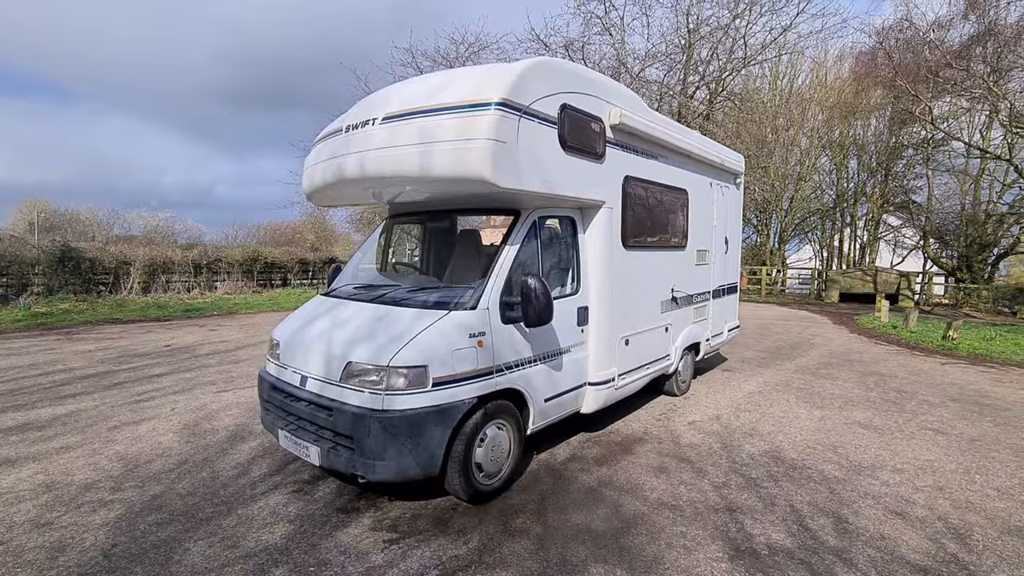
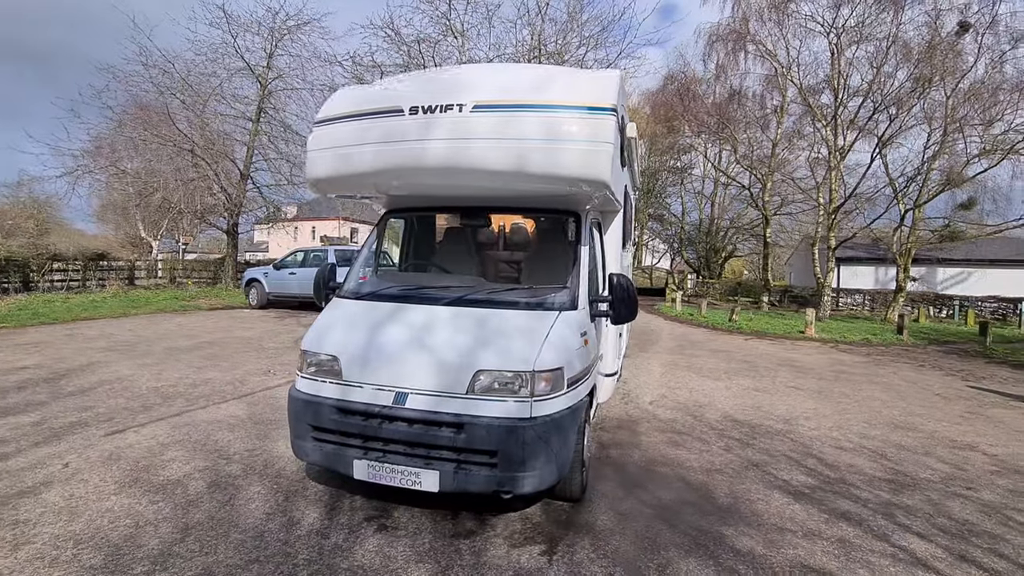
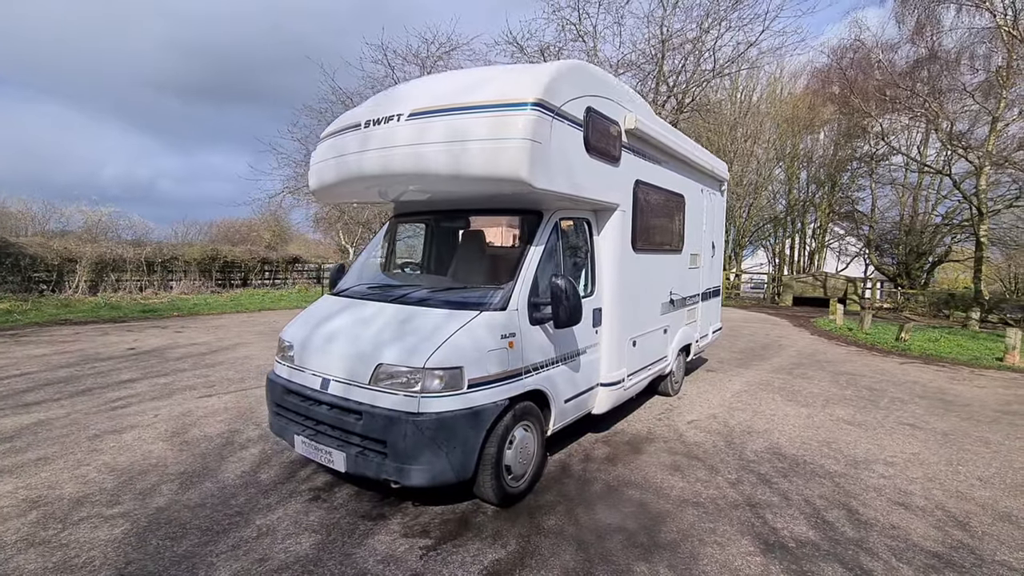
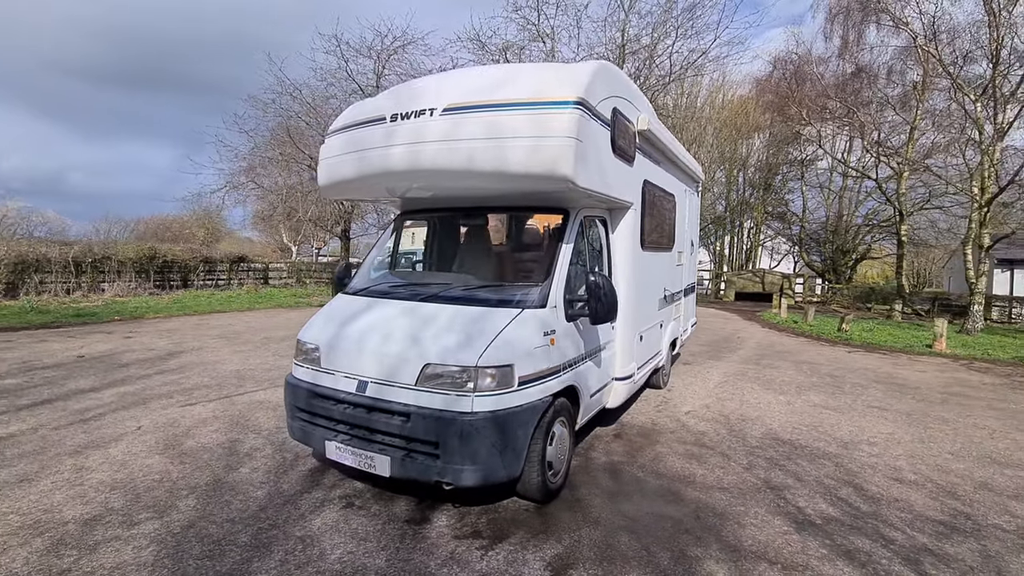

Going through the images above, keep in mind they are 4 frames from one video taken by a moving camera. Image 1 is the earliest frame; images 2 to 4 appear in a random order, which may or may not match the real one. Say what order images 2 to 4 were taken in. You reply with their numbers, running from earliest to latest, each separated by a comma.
3, 4, 2
